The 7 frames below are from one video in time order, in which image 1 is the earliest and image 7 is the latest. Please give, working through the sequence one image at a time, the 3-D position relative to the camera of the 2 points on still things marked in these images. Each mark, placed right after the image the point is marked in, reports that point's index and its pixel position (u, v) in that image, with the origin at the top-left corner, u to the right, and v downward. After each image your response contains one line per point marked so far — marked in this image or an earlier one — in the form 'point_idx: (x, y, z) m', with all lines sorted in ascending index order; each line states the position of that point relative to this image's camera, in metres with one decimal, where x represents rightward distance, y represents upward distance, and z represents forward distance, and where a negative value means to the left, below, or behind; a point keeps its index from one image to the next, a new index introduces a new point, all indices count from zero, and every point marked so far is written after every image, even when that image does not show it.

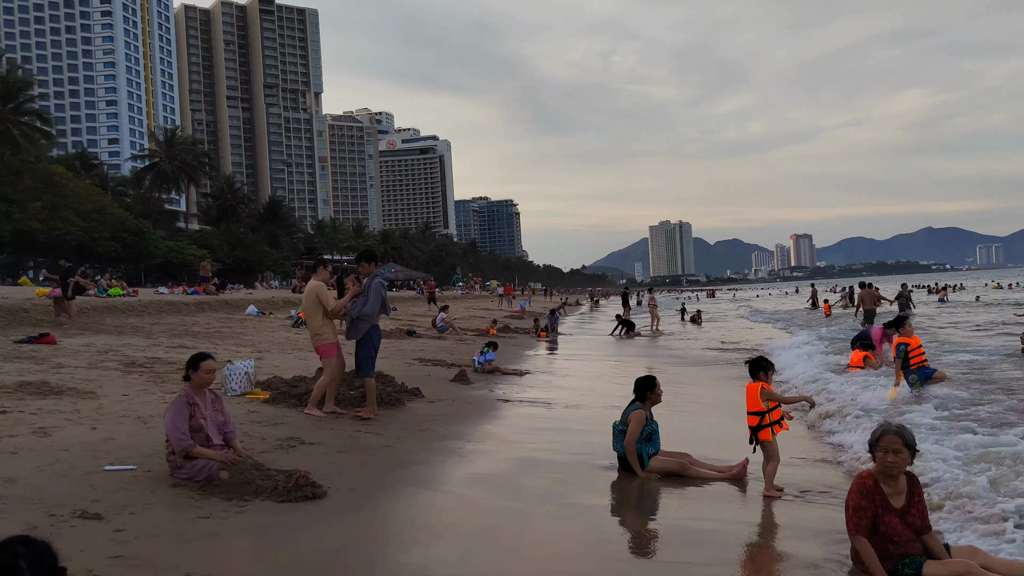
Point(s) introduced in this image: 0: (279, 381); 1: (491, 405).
0: (-2.5, -1.0, +8.9) m
1: (-0.2, -1.3, +8.8) m
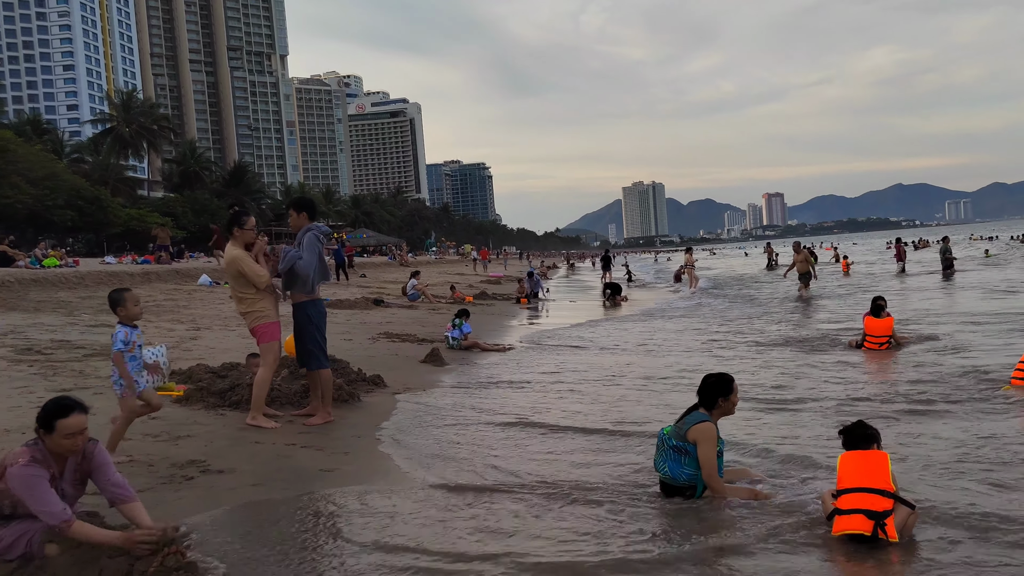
0: (-2.7, -0.7, +7.1) m
1: (-0.3, -0.9, +7.0) m
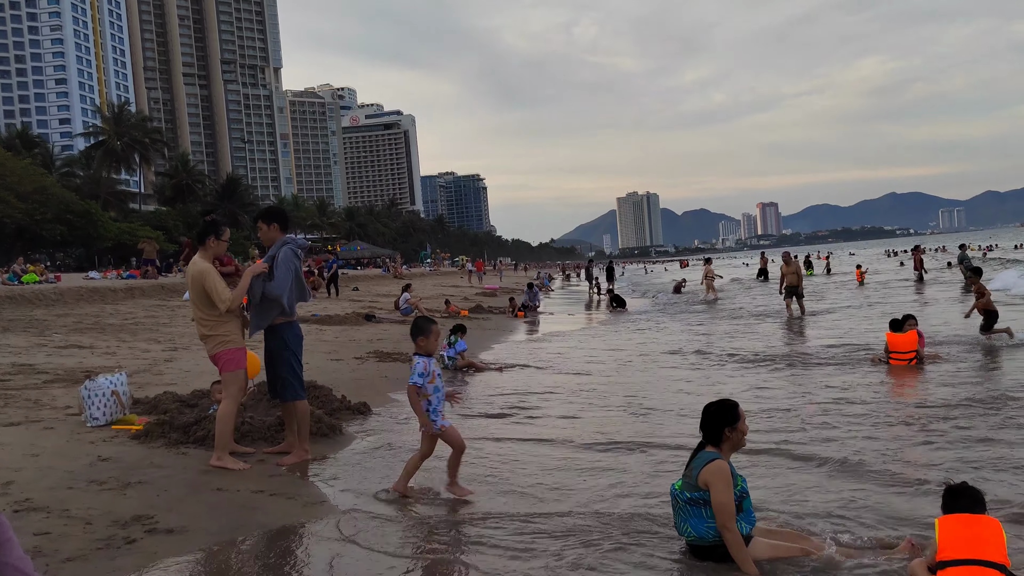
0: (-2.7, -0.9, +6.4) m
1: (-0.3, -1.0, +6.3) m
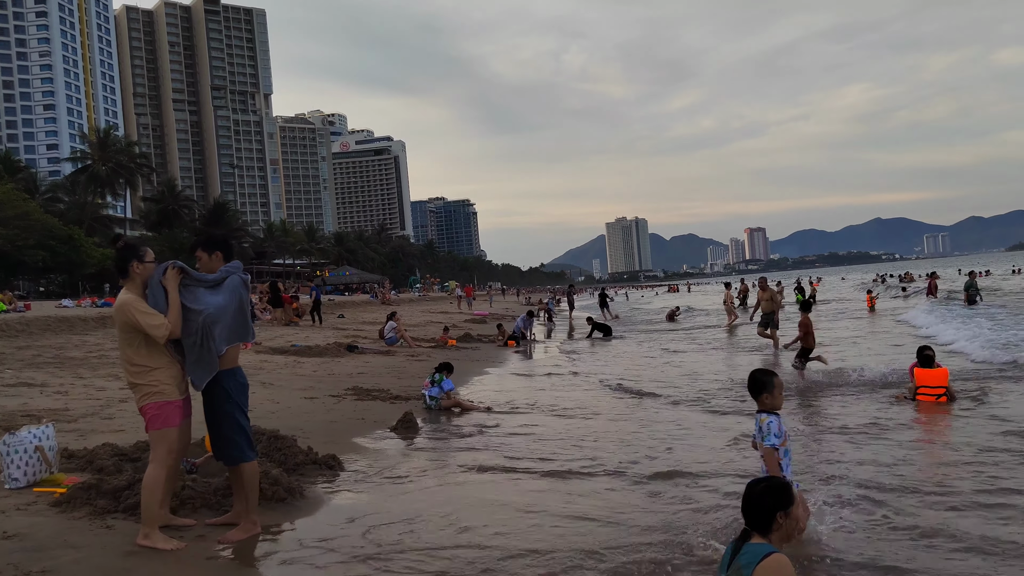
0: (-2.7, -1.1, +5.6) m
1: (-0.4, -1.3, +5.5) m
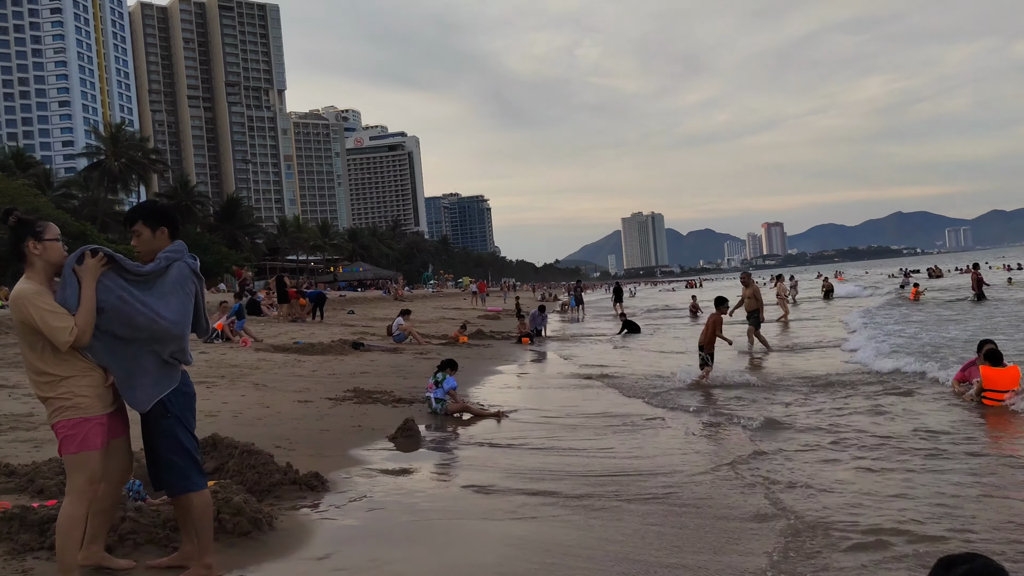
0: (-2.7, -1.1, +4.8) m
1: (-0.3, -1.2, +4.7) m
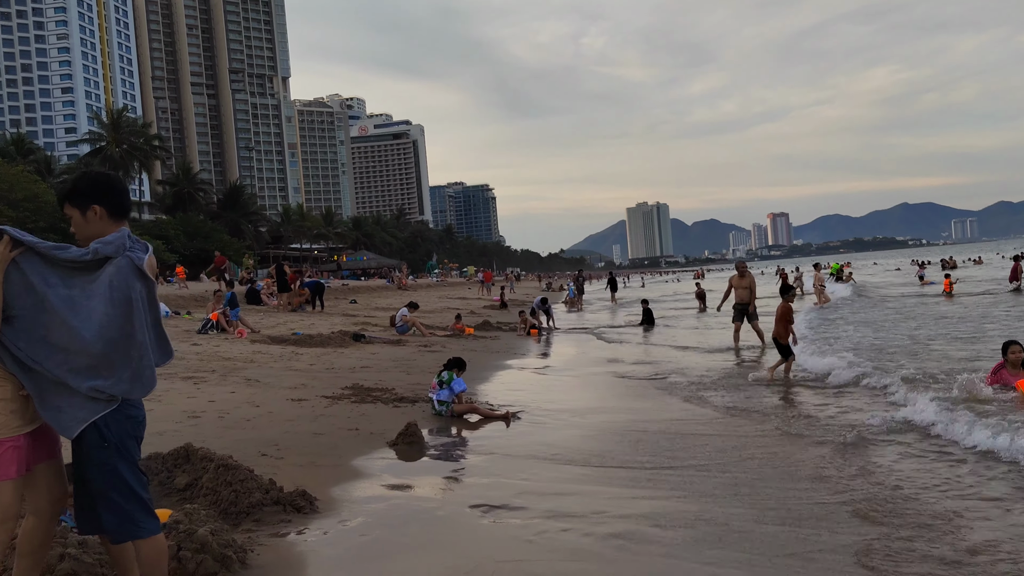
0: (-2.6, -1.0, +4.1) m
1: (-0.2, -1.2, +4.0) m
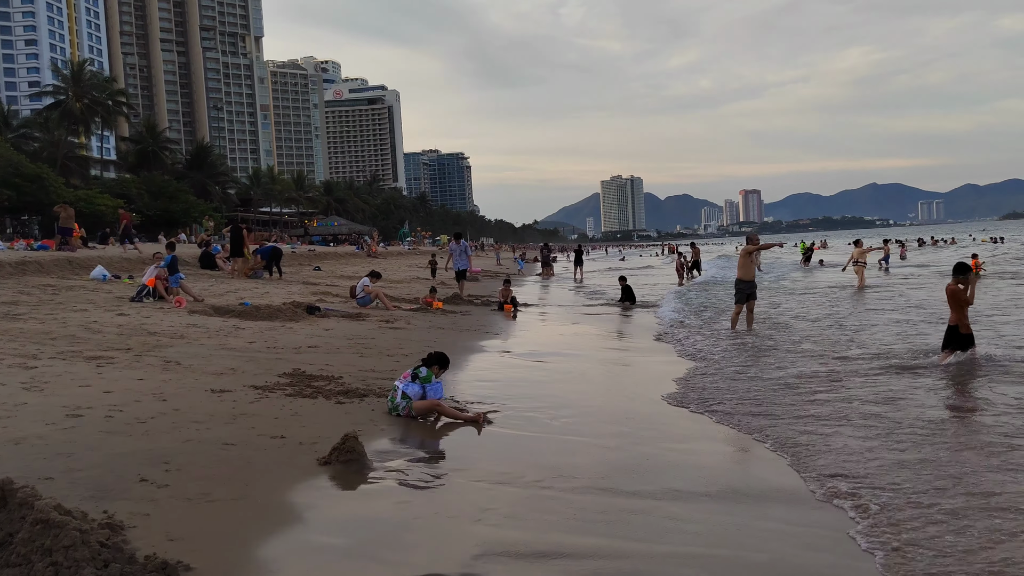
0: (-2.7, -0.8, +2.7) m
1: (-0.3, -1.1, +2.7) m
